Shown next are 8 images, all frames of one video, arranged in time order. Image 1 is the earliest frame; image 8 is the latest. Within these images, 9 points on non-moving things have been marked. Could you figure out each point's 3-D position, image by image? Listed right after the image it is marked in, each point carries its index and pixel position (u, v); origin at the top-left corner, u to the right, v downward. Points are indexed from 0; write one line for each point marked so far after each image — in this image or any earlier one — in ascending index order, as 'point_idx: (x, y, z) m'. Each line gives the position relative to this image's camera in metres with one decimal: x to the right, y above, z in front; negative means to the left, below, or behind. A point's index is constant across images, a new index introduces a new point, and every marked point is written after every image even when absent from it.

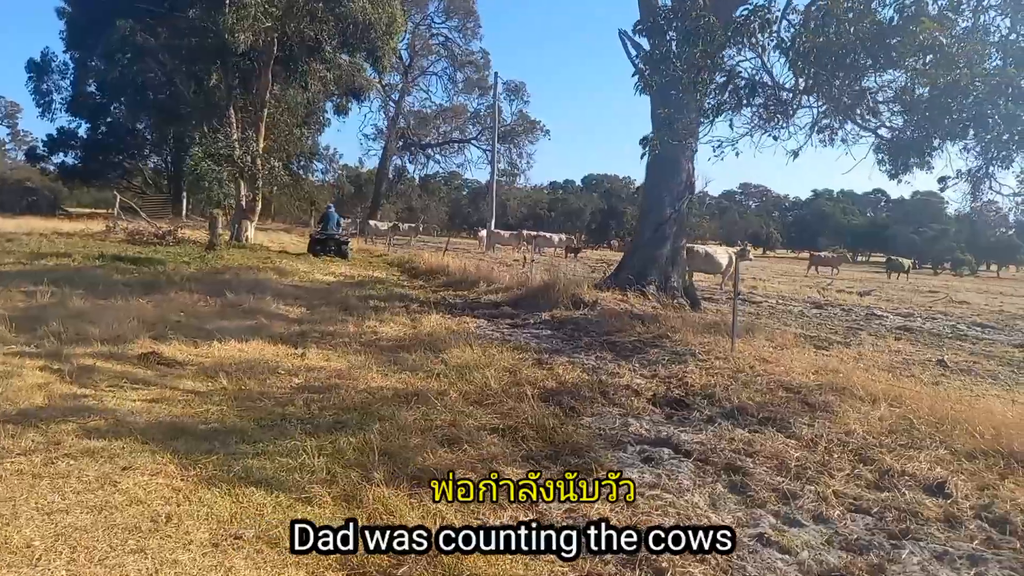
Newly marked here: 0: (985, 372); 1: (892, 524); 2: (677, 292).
0: (+4.9, -0.9, +7.7) m
1: (+1.8, -1.1, +3.4) m
2: (+2.6, -0.1, +11.8) m
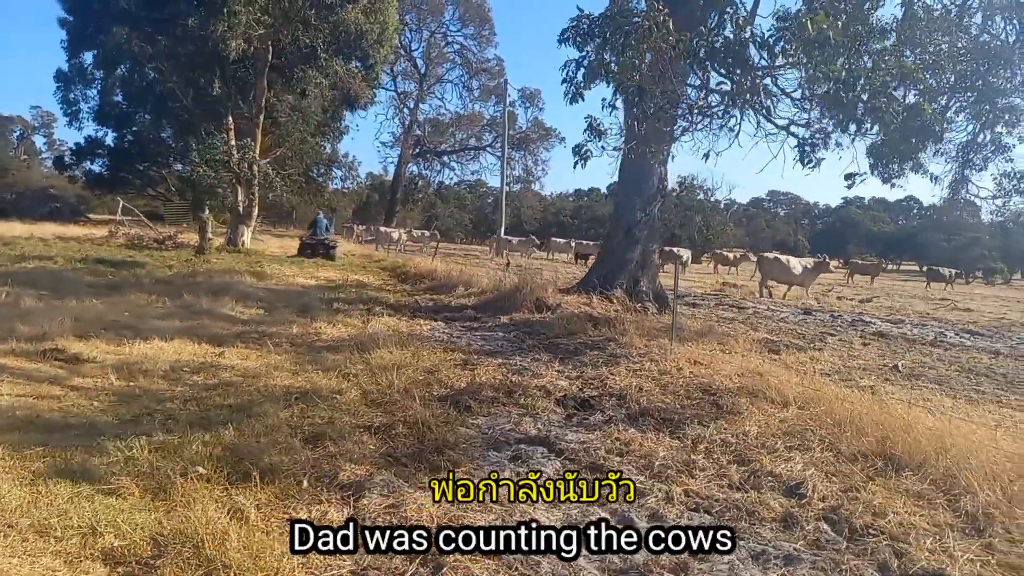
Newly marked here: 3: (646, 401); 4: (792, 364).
0: (+4.2, -0.9, +7.5) m
1: (+1.0, -1.1, +3.3) m
2: (+2.1, -0.2, +11.7) m
3: (+1.0, -0.9, +5.7) m
4: (+2.8, -0.8, +7.4) m
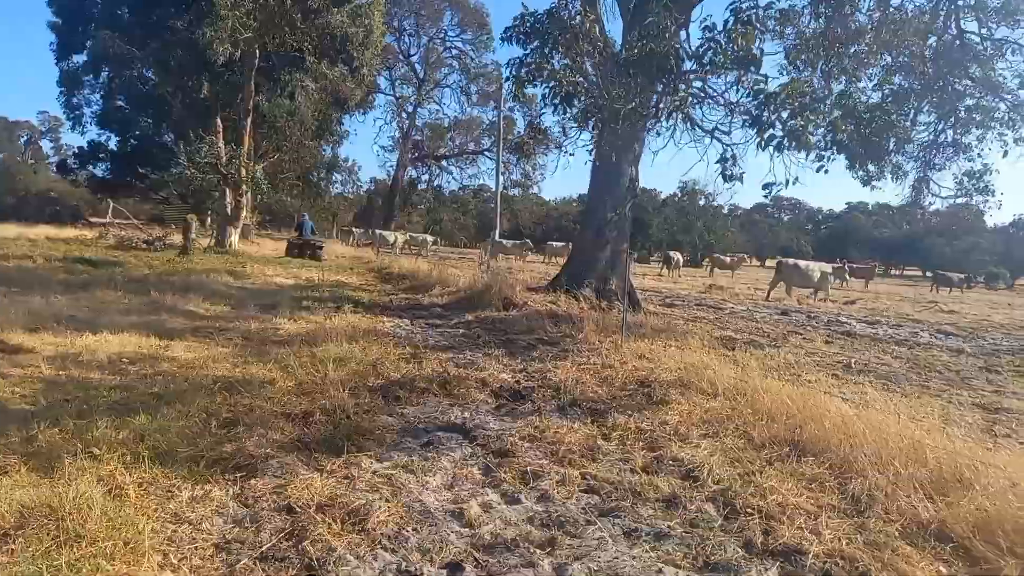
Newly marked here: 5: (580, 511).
0: (+3.7, -0.9, +7.6) m
1: (+0.4, -1.0, +3.4) m
2: (+1.6, -0.2, +11.7) m
3: (+0.5, -0.8, +5.7) m
4: (+2.3, -0.7, +7.5) m
5: (+0.3, -1.0, +3.3) m
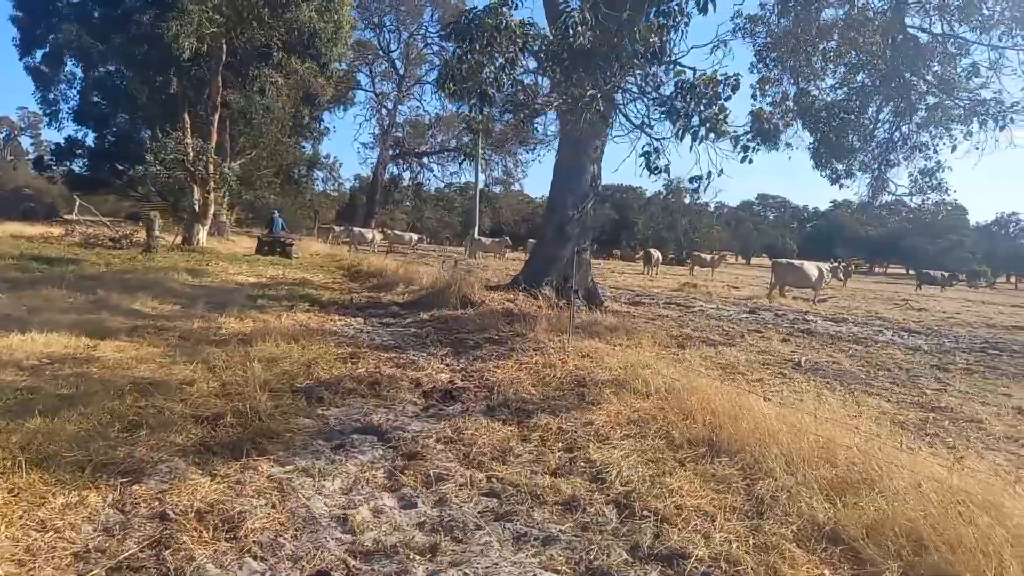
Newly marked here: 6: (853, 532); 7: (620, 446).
0: (+3.2, -0.9, +7.6) m
1: (0.0, -1.0, +3.4) m
2: (+1.0, -0.1, +11.7) m
3: (0.0, -0.8, +5.7) m
4: (+1.7, -0.7, +7.4) m
5: (-0.2, -1.0, +3.3) m
6: (+1.4, -1.0, +3.1) m
7: (+0.6, -0.9, +4.3) m
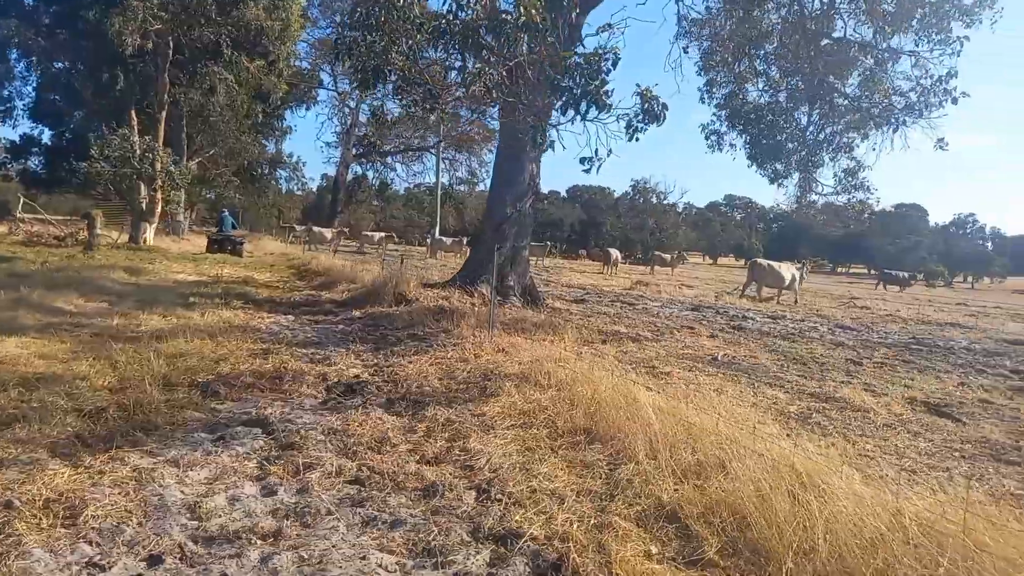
0: (+2.3, -0.8, +7.8) m
1: (-0.7, -1.0, +3.4) m
2: (0.0, -0.1, +11.8) m
3: (-0.7, -0.8, +5.8) m
4: (+0.9, -0.7, +7.6) m
5: (-0.8, -1.0, +3.3) m
6: (+0.8, -1.0, +3.3) m
7: (-0.1, -0.9, +4.4) m
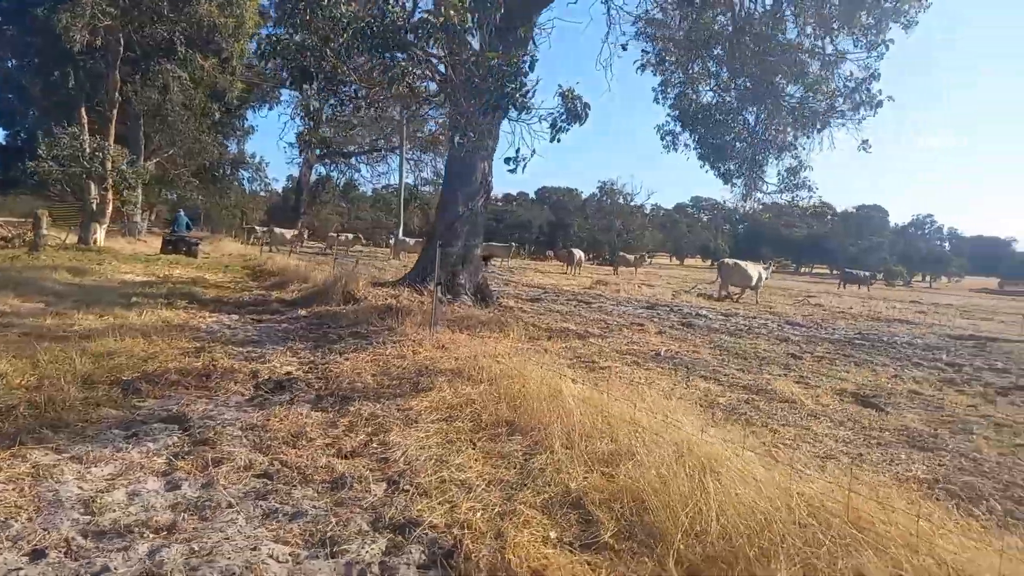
0: (+1.7, -0.8, +7.8) m
1: (-1.1, -0.9, +3.4) m
2: (-0.8, -0.1, +11.8) m
3: (-1.3, -0.7, +5.7) m
4: (+0.3, -0.6, +7.6) m
5: (-1.3, -0.9, +3.3) m
6: (+0.4, -0.9, +3.3) m
7: (-0.5, -0.8, +4.4) m
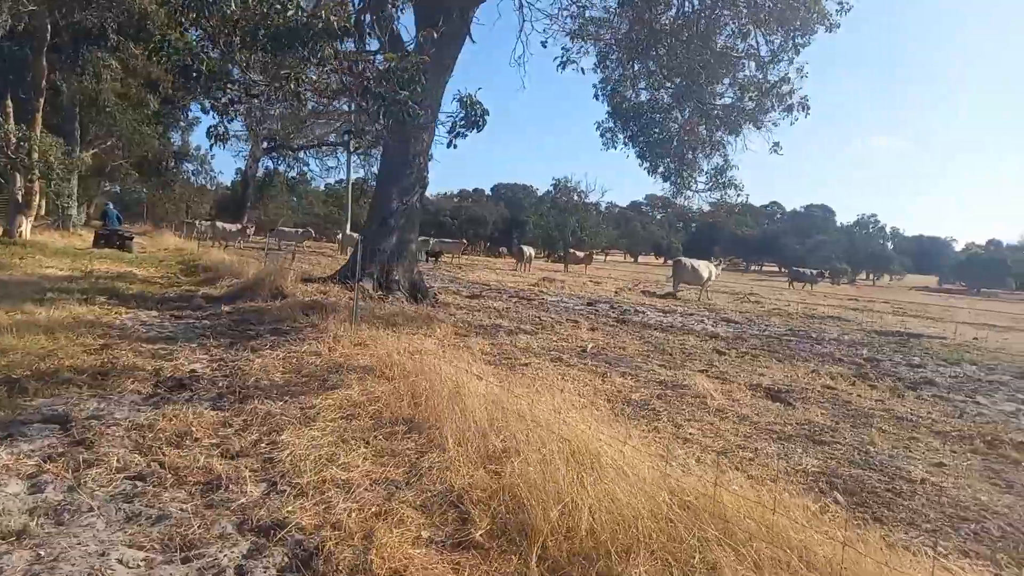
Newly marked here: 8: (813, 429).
0: (+0.9, -0.8, +7.9) m
1: (-1.7, -0.9, +3.3) m
2: (-1.8, 0.0, +11.7) m
3: (-1.9, -0.7, +5.6) m
4: (-0.5, -0.6, +7.6) m
5: (-1.8, -0.9, +3.2) m
6: (-0.2, -0.9, +3.3) m
7: (-1.1, -0.8, +4.3) m
8: (+2.2, -1.0, +5.3) m
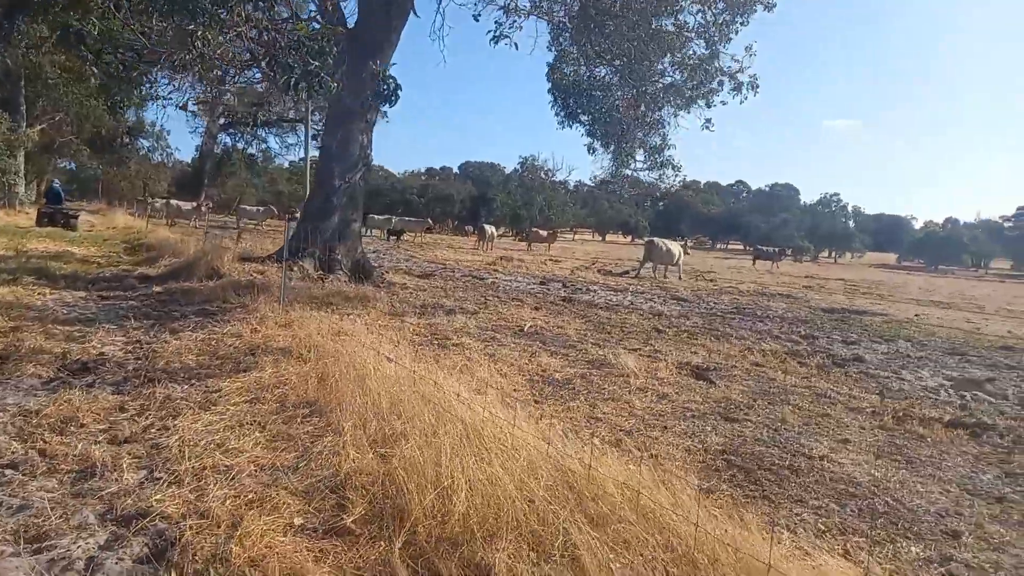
0: (+0.2, -0.5, +7.9) m
1: (-2.2, -0.8, +3.2) m
2: (-2.7, +0.3, +11.5) m
3: (-2.5, -0.5, +5.4) m
4: (-1.2, -0.4, +7.5) m
5: (-2.3, -0.8, +3.1) m
6: (-0.7, -0.8, +3.2) m
7: (-1.7, -0.7, +4.2) m
8: (+1.6, -0.9, +5.4) m
